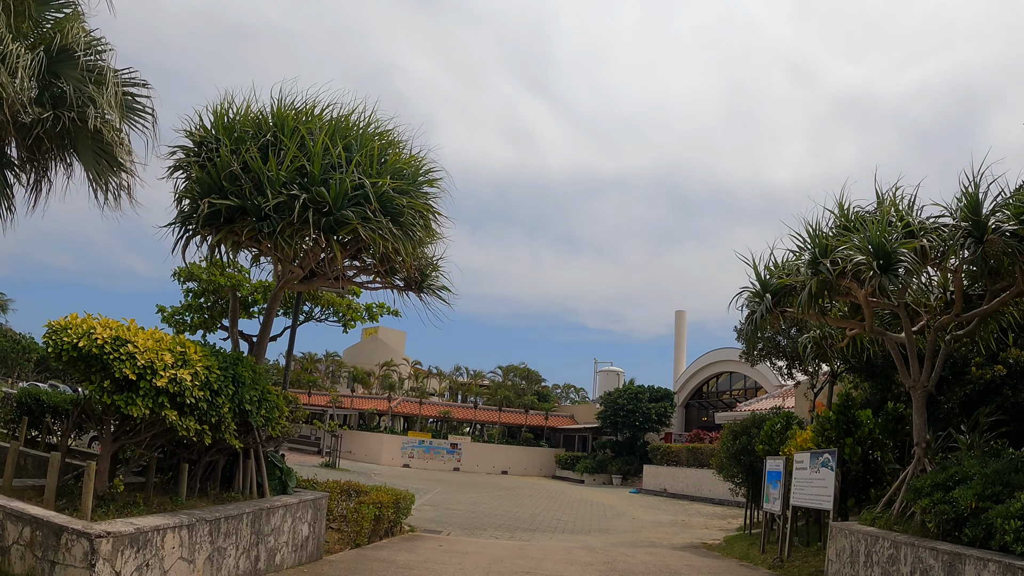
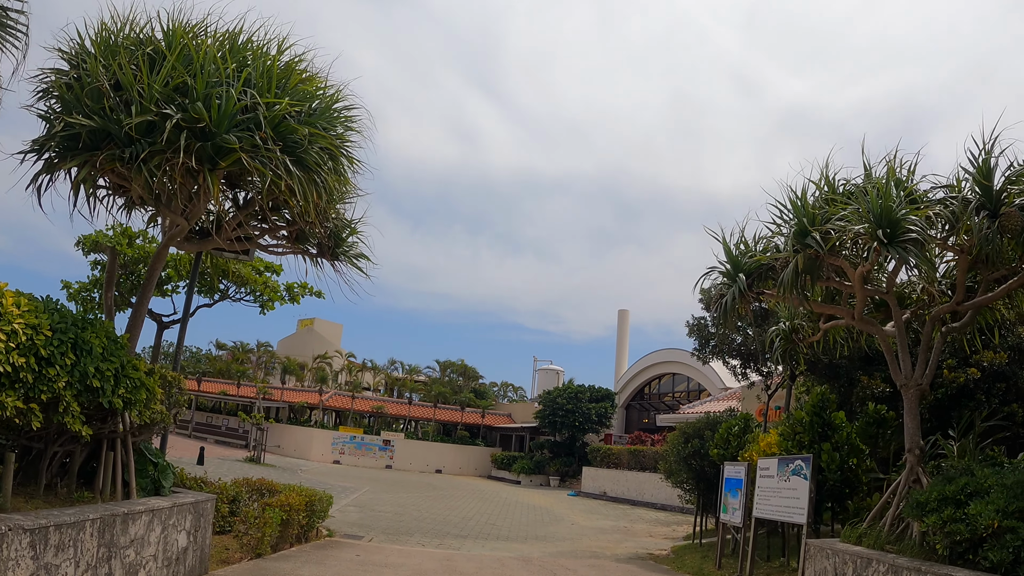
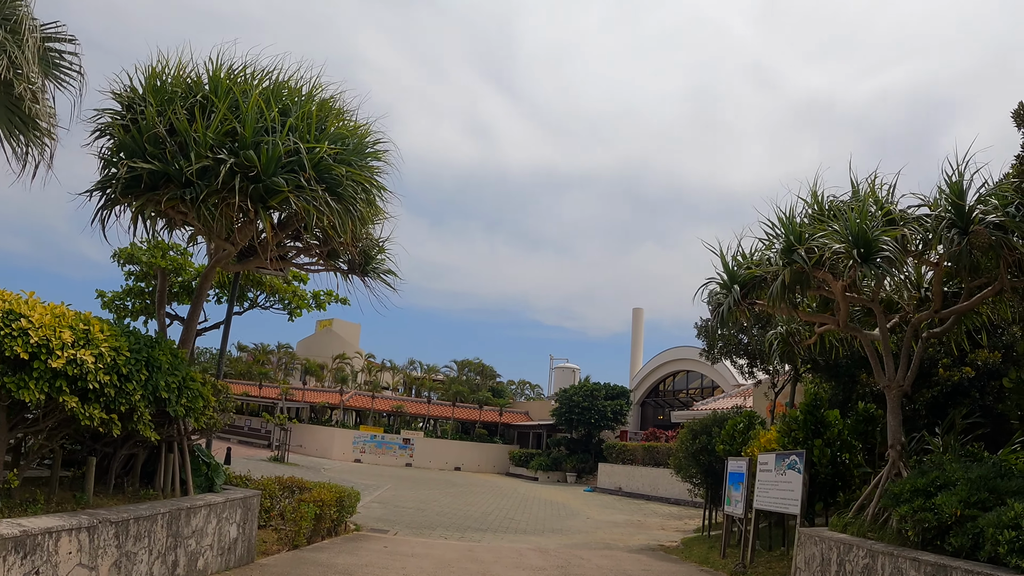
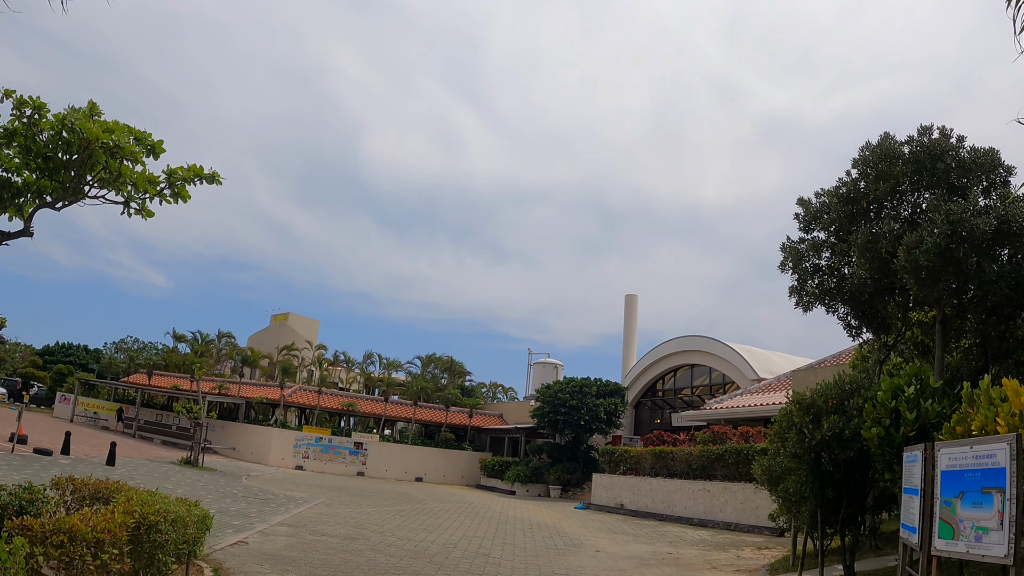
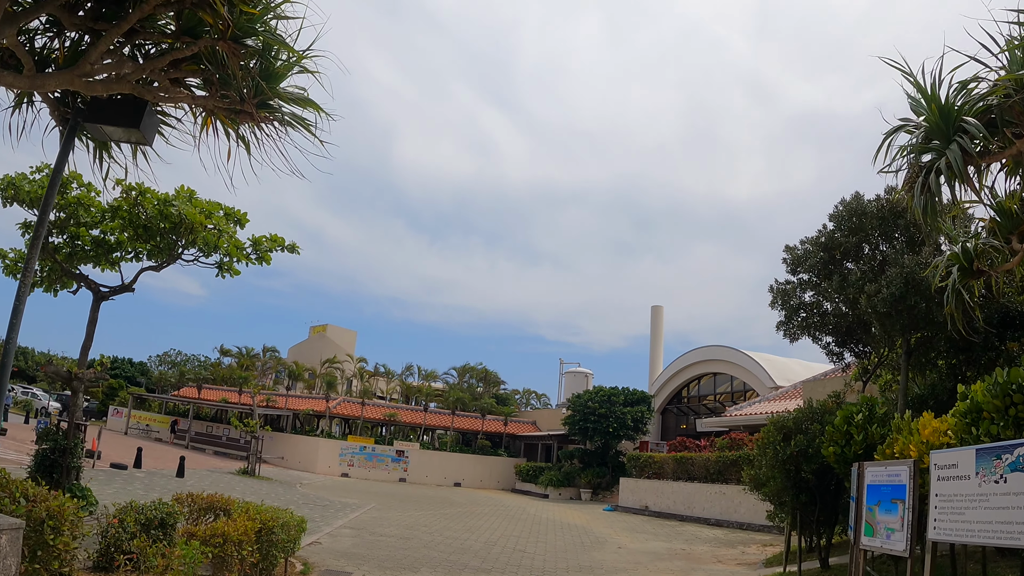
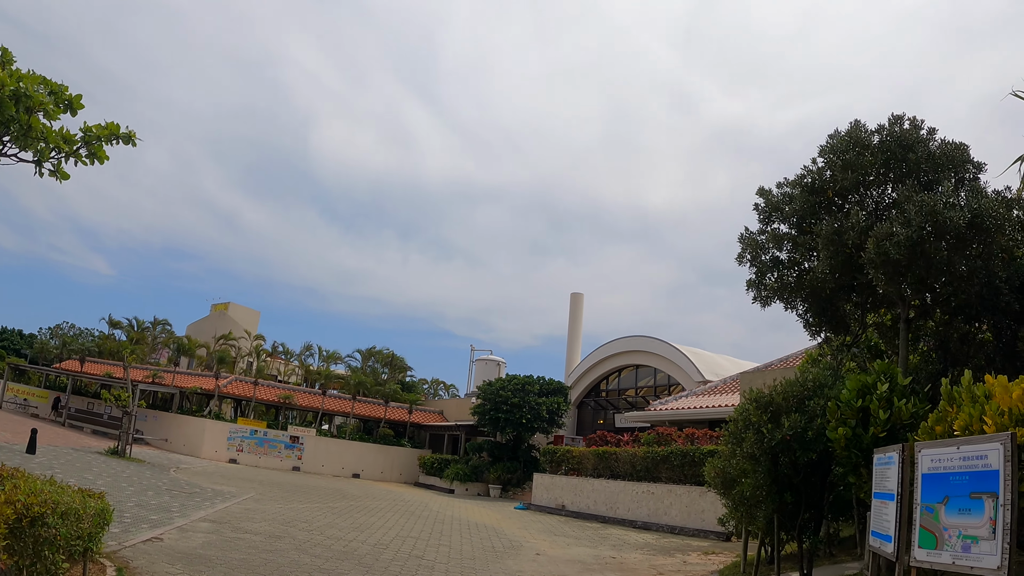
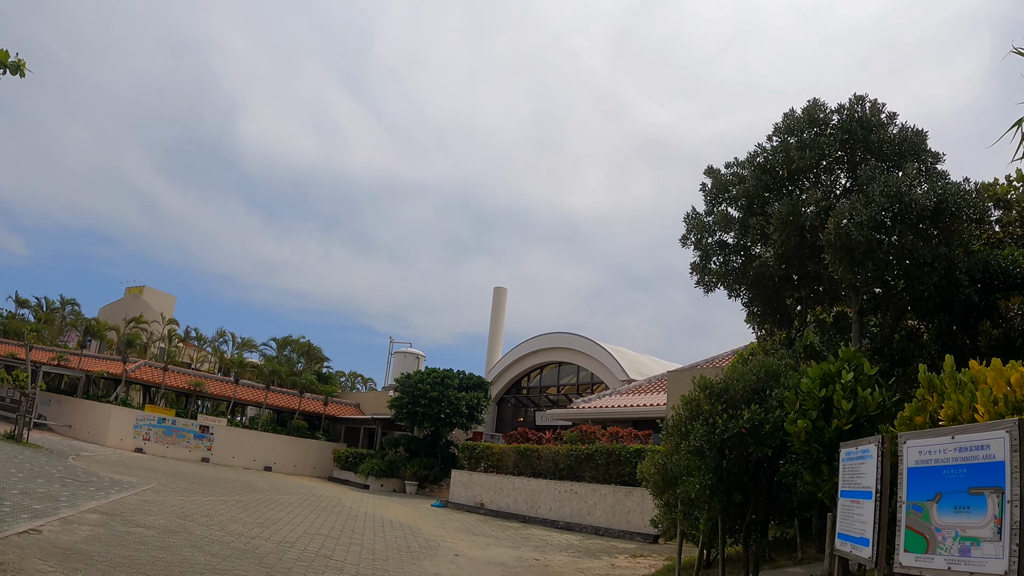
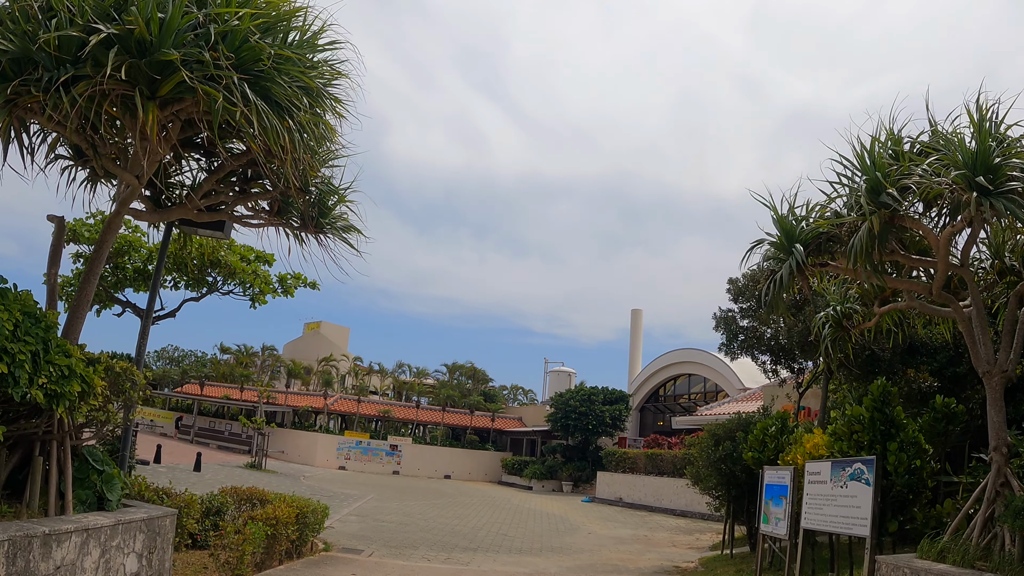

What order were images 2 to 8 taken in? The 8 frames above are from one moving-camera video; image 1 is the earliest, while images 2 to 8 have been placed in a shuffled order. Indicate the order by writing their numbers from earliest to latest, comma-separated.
3, 2, 8, 5, 4, 6, 7
